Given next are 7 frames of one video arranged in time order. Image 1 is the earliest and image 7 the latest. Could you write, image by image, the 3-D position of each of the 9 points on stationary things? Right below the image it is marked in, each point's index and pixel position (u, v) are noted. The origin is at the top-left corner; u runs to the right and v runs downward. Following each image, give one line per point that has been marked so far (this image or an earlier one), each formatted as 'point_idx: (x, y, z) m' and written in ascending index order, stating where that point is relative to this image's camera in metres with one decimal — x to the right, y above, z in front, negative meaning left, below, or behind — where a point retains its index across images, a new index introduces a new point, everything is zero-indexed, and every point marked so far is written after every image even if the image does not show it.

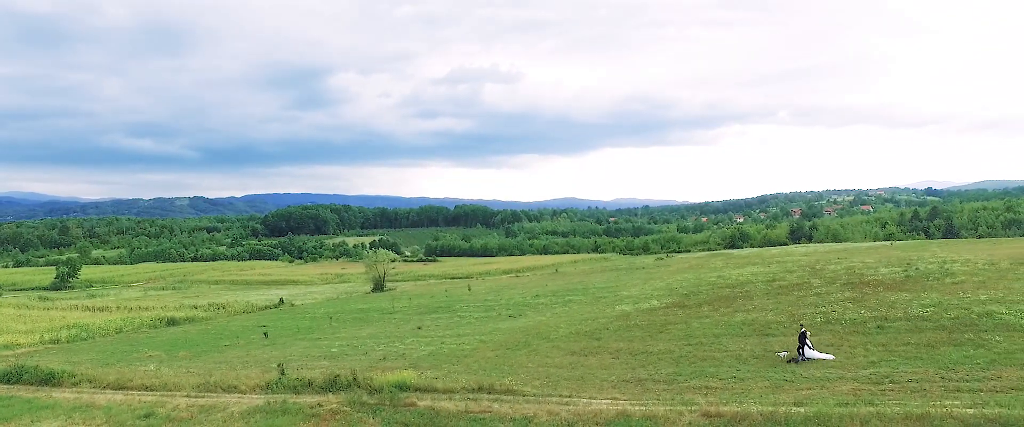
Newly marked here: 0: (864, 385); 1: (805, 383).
0: (+10.2, -5.0, +16.6) m
1: (+9.0, -5.2, +17.5) m
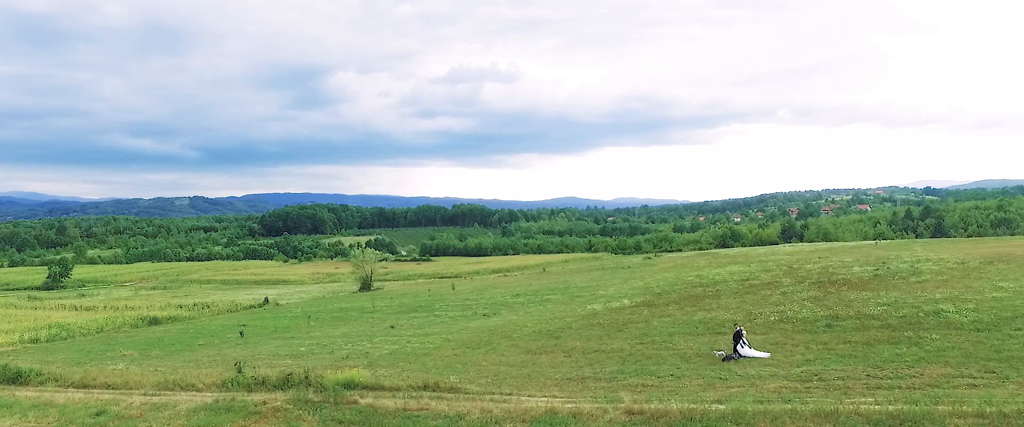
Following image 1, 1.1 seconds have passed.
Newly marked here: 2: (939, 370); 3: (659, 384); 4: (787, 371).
0: (+8.2, -5.0, +16.8) m
1: (+6.9, -5.2, +17.7) m
2: (+12.2, -4.5, +16.4) m
3: (+4.8, -5.5, +18.4) m
4: (+8.7, -5.0, +18.1) m
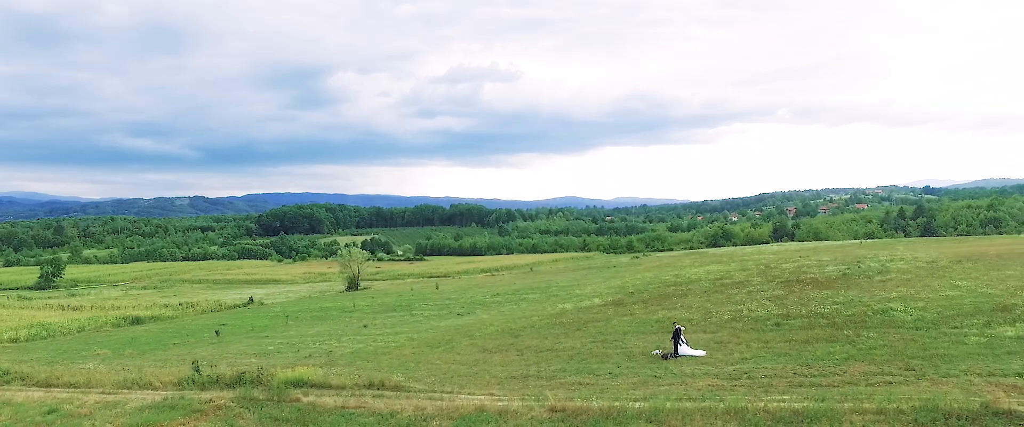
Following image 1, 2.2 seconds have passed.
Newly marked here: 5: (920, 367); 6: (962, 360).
0: (+6.2, -5.0, +17.0) m
1: (+4.9, -5.2, +17.9) m
2: (+10.2, -4.5, +16.6) m
3: (+2.7, -5.5, +18.6) m
4: (+6.6, -5.0, +18.4) m
5: (+11.4, -4.3, +16.0) m
6: (+12.7, -4.1, +16.2) m
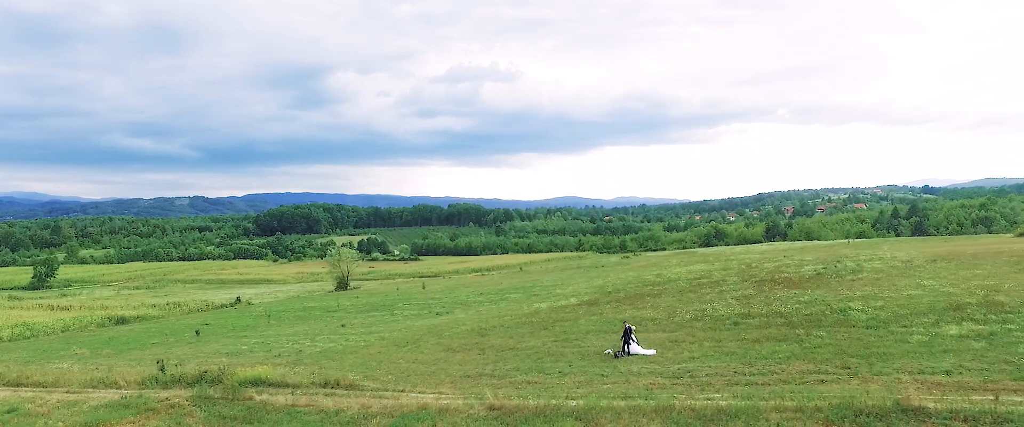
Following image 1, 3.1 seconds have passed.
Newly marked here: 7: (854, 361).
0: (+4.5, -5.0, +17.2) m
1: (+3.2, -5.2, +18.1) m
2: (+8.5, -4.5, +16.8) m
3: (+1.0, -5.5, +18.7) m
4: (+5.0, -5.0, +18.5) m
5: (+9.7, -4.3, +16.1) m
6: (+11.0, -4.1, +16.3) m
7: (+9.9, -4.3, +16.5) m
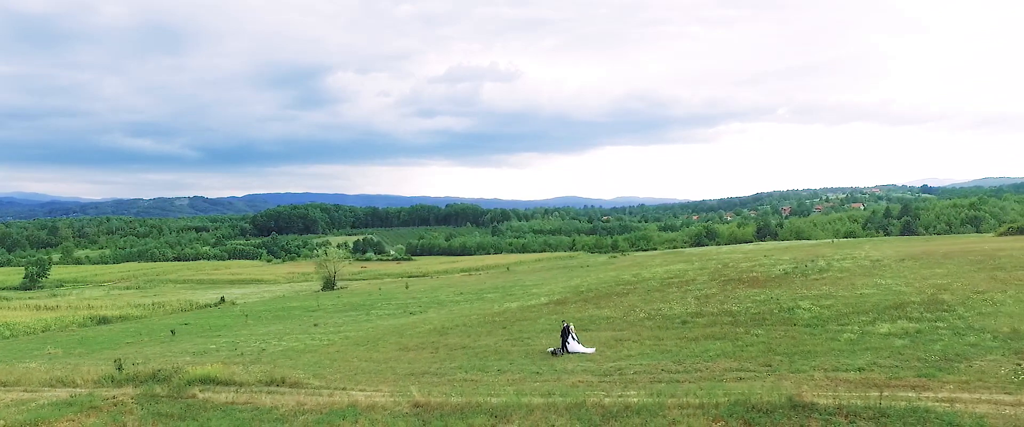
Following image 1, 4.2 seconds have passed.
0: (+2.4, -5.0, +17.4) m
1: (+1.1, -5.2, +18.3) m
2: (+6.4, -4.5, +17.0) m
3: (-1.1, -5.5, +19.0) m
4: (+2.9, -5.0, +18.8) m
5: (+7.6, -4.3, +16.3) m
6: (+8.9, -4.1, +16.6) m
7: (+7.8, -4.3, +16.7) m
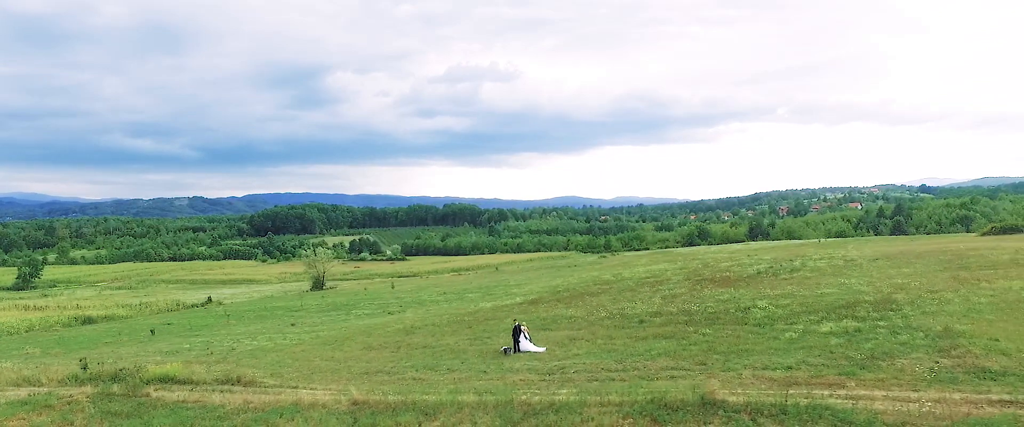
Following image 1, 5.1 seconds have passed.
0: (+0.6, -5.0, +17.6) m
1: (-0.7, -5.2, +18.5) m
2: (+4.6, -4.5, +17.2) m
3: (-2.8, -5.5, +19.2) m
4: (+1.1, -5.0, +19.0) m
5: (+5.8, -4.3, +16.6) m
6: (+7.1, -4.1, +16.8) m
7: (+6.0, -4.3, +17.0) m
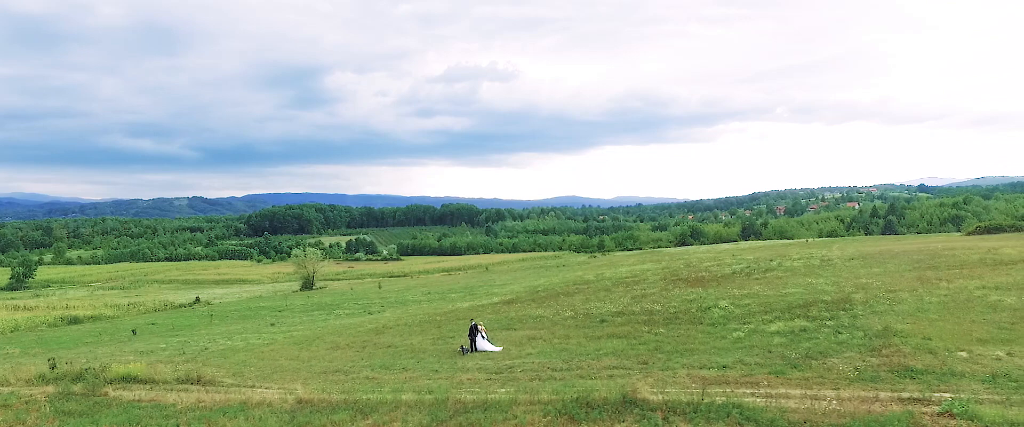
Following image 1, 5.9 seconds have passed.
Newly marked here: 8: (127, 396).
0: (-1.0, -5.0, +17.8) m
1: (-2.3, -5.2, +18.8) m
2: (+3.0, -4.5, +17.4) m
3: (-4.5, -5.5, +19.4) m
4: (-0.5, -5.0, +19.2) m
5: (+4.2, -4.3, +16.8) m
6: (+5.5, -4.2, +17.0) m
7: (+4.4, -4.3, +17.2) m
8: (-13.4, -6.4, +20.0) m
